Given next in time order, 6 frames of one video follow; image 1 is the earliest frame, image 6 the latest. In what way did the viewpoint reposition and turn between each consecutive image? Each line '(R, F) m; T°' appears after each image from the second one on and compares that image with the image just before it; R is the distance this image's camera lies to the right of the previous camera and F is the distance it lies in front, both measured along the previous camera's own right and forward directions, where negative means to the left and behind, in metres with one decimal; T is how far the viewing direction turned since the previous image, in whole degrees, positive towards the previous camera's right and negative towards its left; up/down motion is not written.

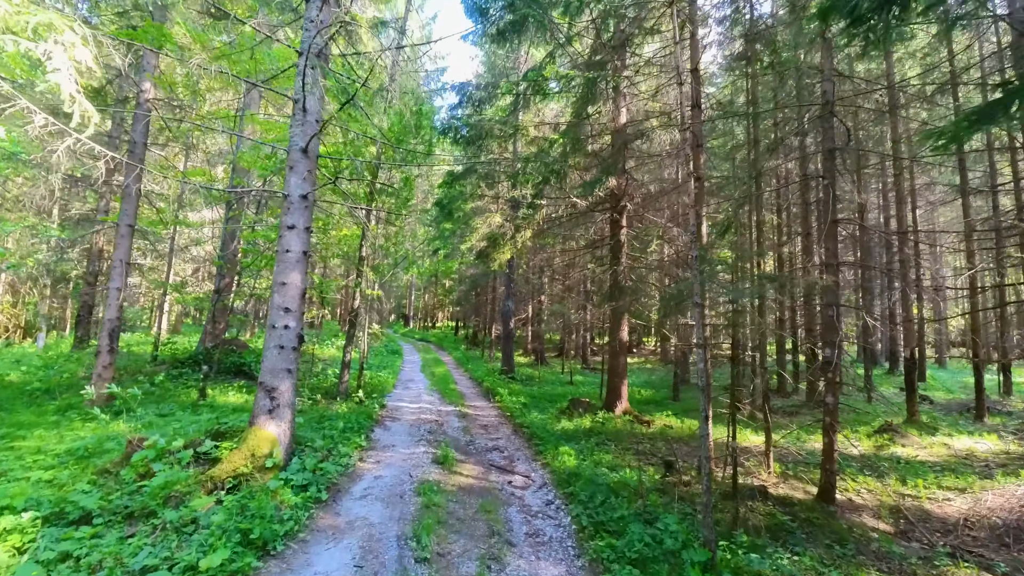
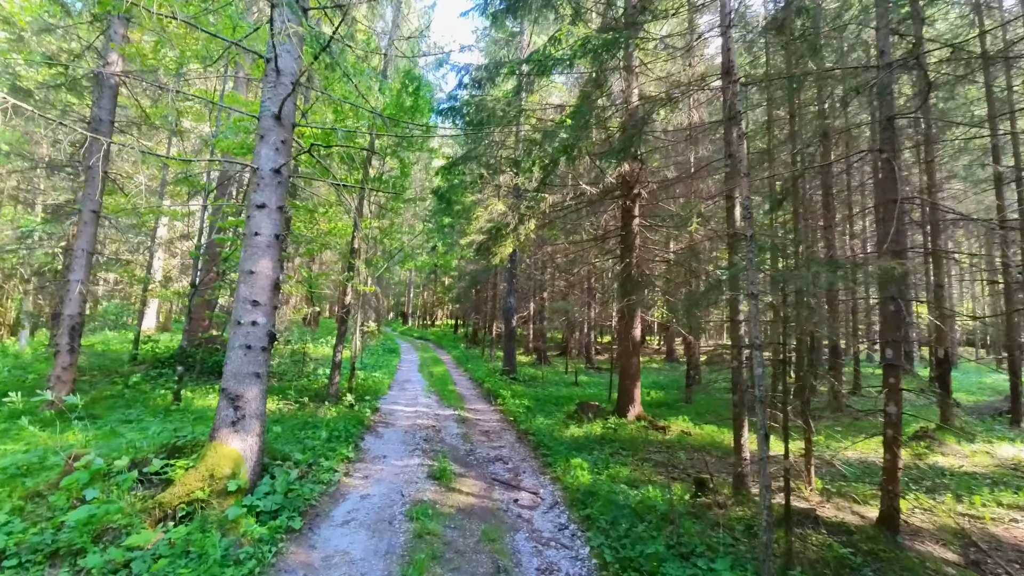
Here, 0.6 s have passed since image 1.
(-0.1, +0.9) m; 0°
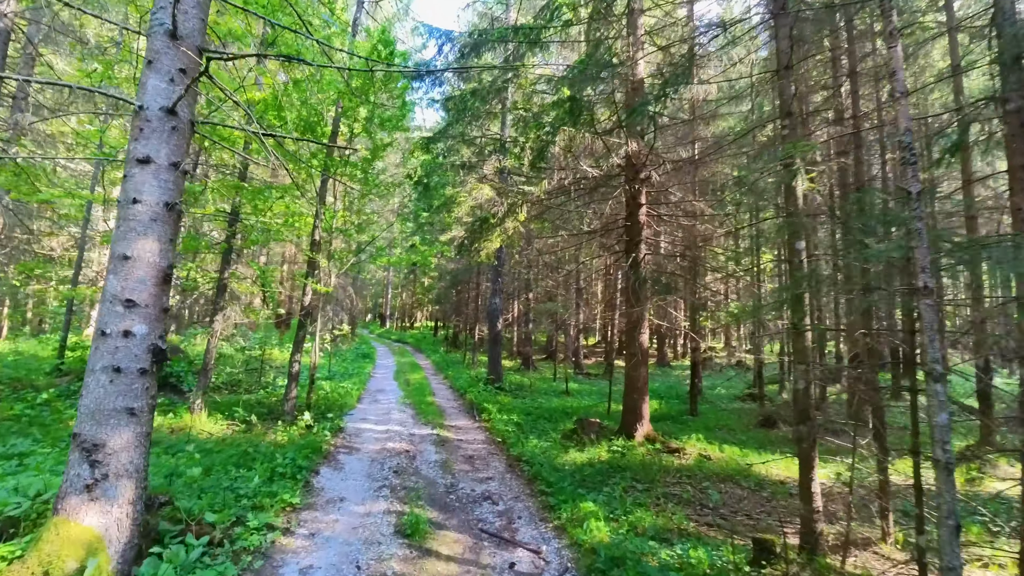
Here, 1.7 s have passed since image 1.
(-0.1, +1.6) m; +2°
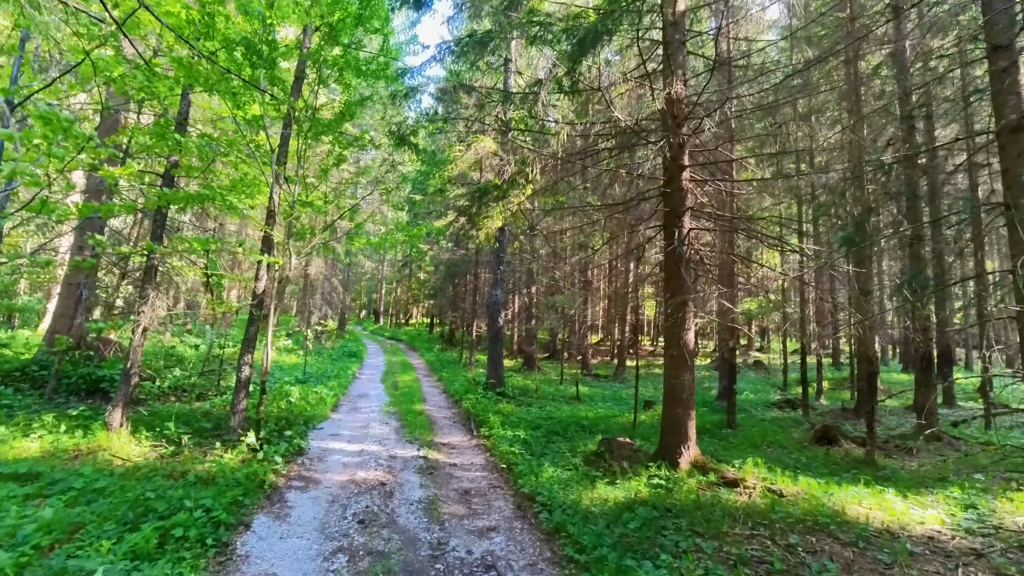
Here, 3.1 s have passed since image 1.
(-0.1, +2.0) m; 0°
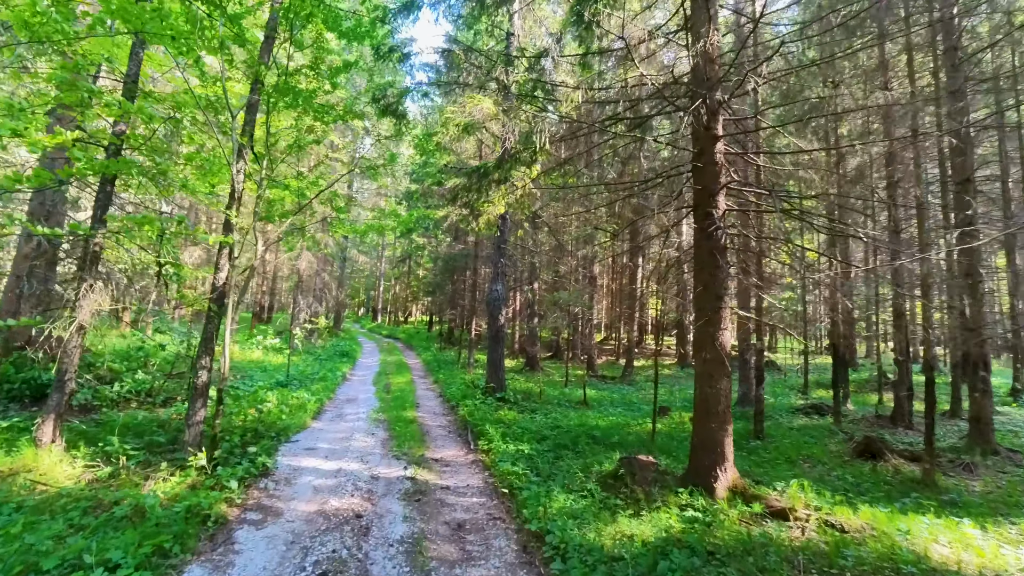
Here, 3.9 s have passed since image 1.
(0.0, +1.1) m; 0°
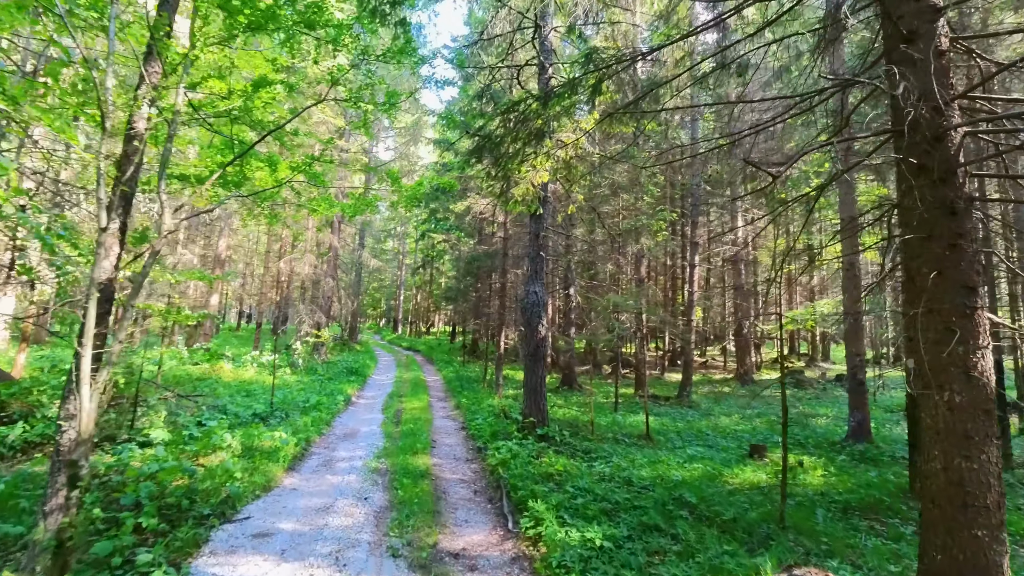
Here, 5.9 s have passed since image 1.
(-0.3, +2.7) m; -2°
